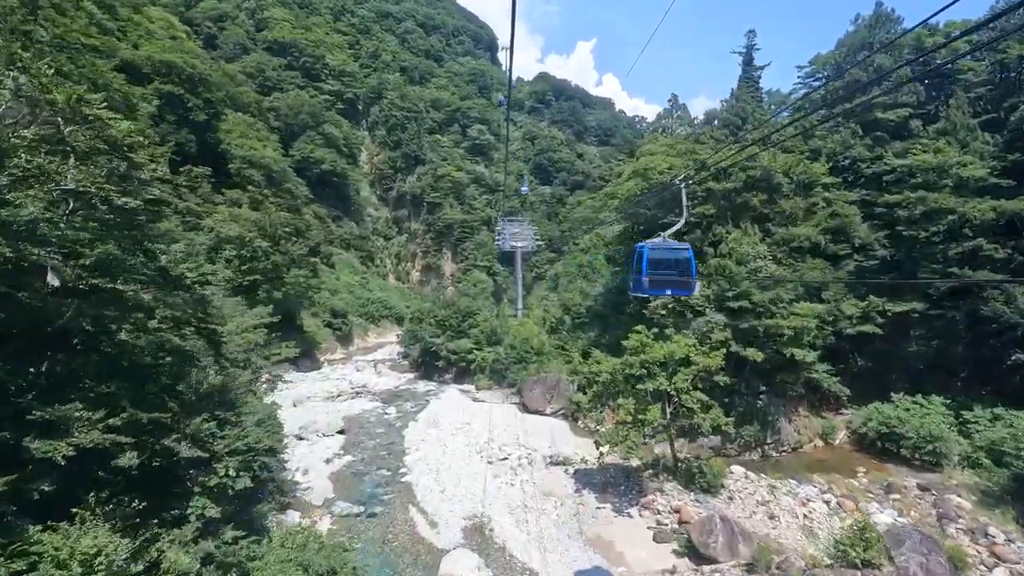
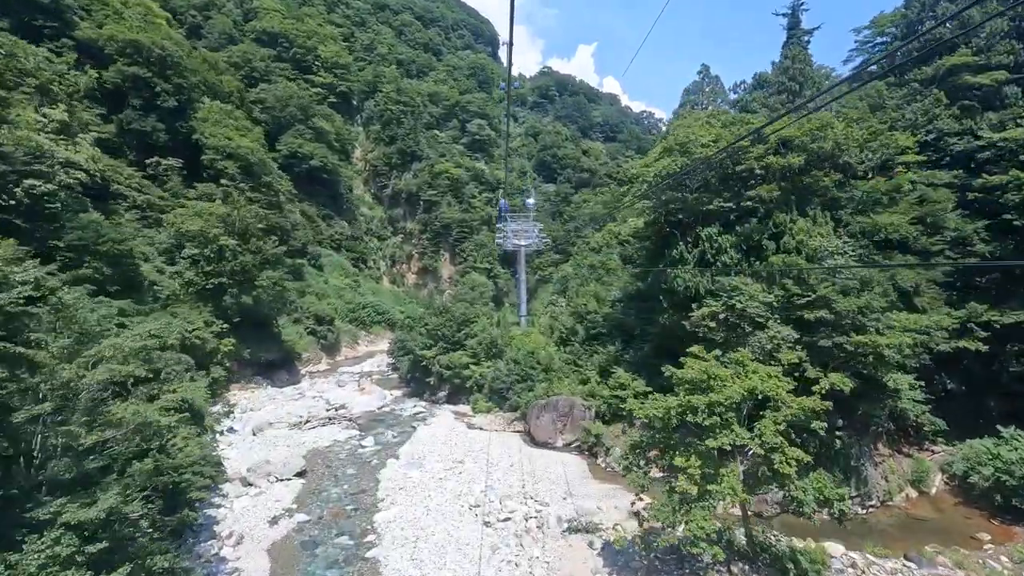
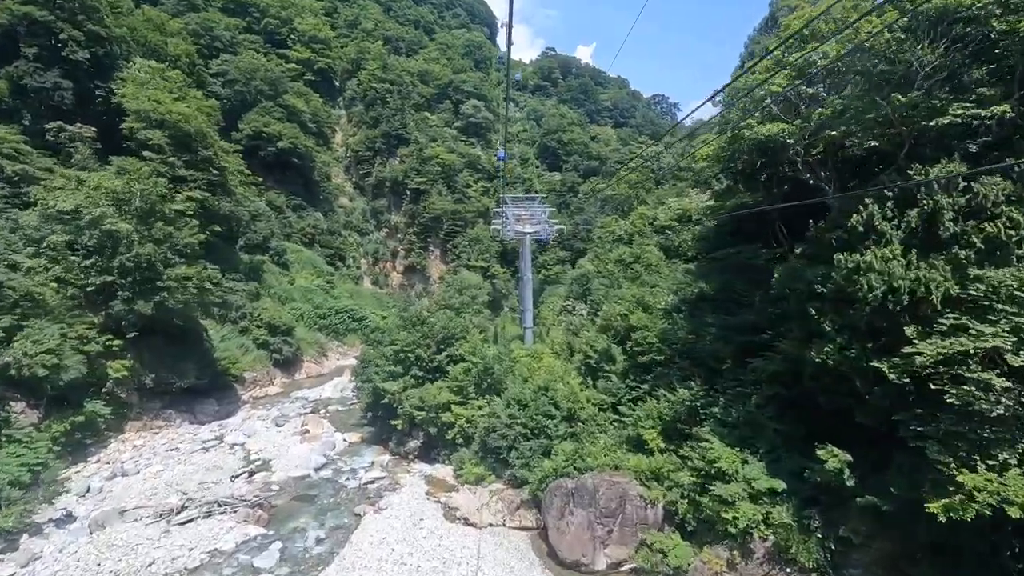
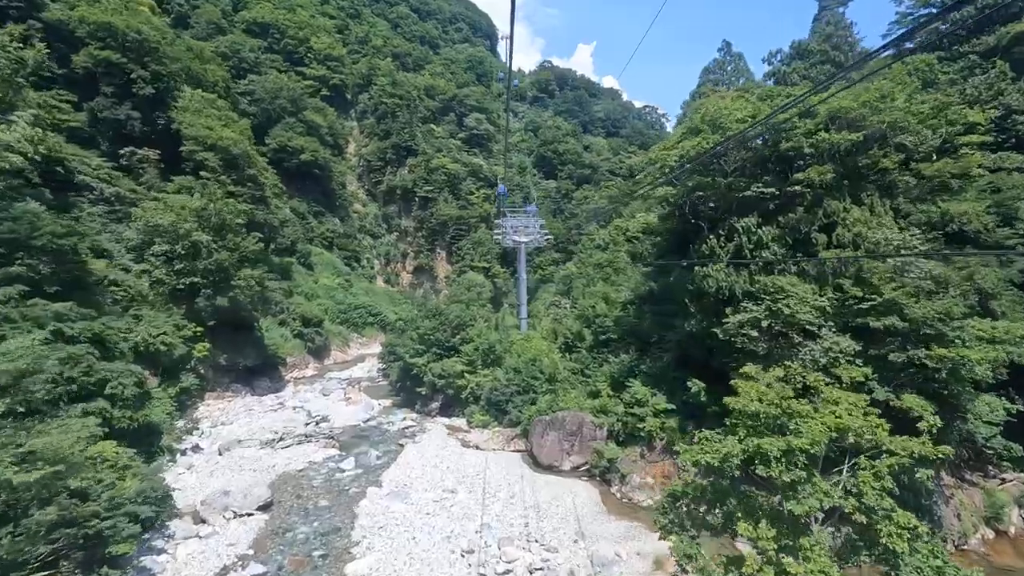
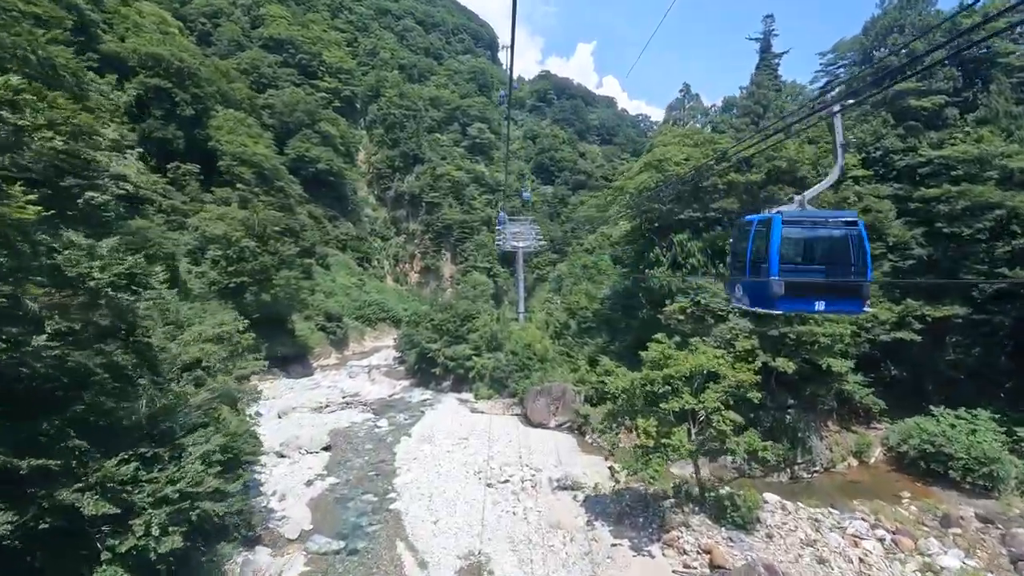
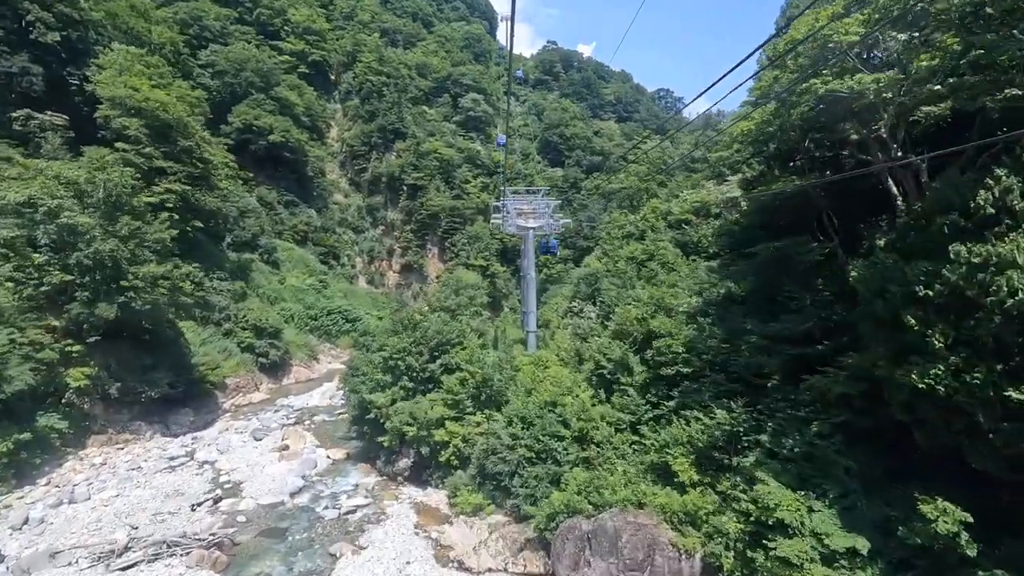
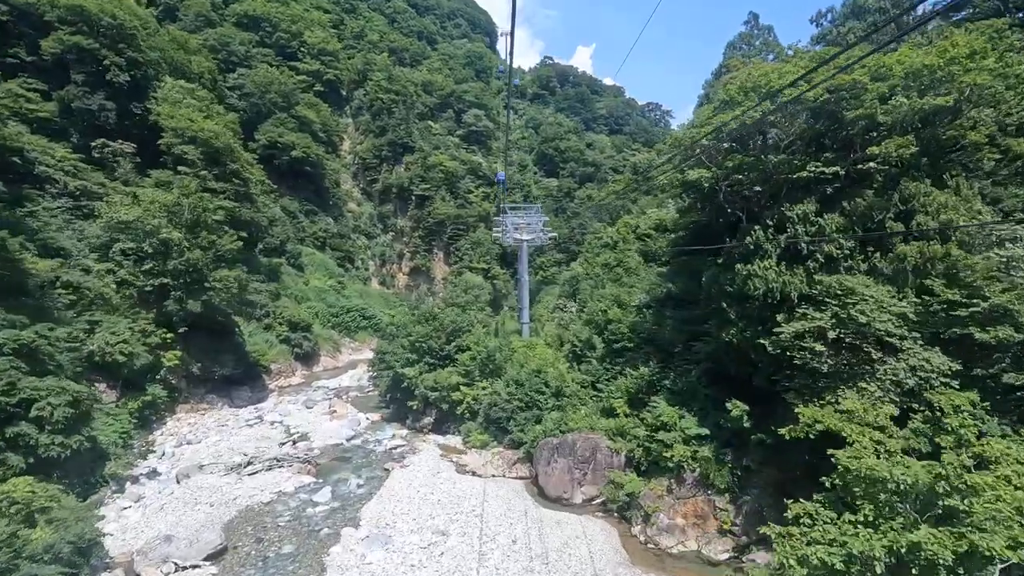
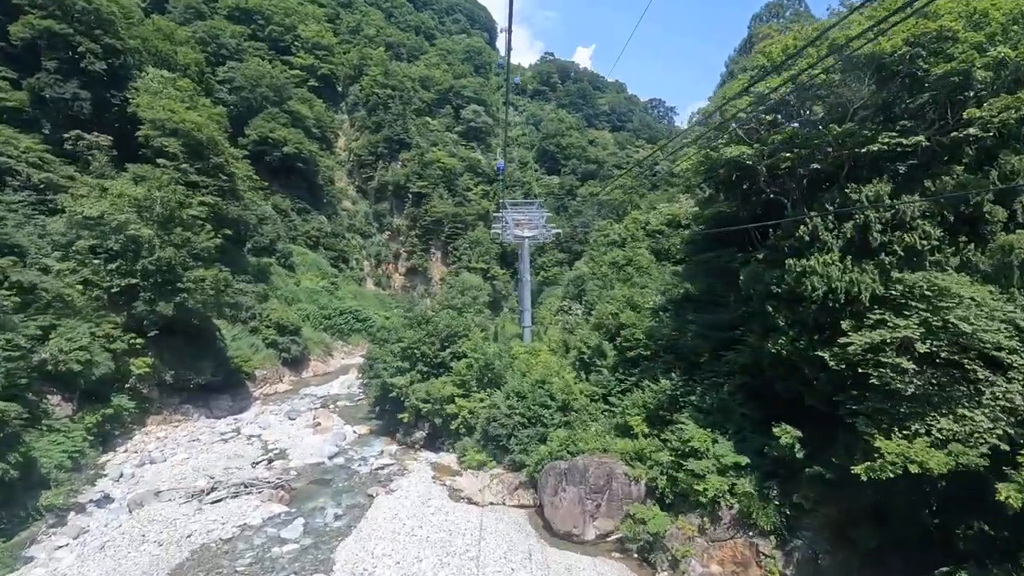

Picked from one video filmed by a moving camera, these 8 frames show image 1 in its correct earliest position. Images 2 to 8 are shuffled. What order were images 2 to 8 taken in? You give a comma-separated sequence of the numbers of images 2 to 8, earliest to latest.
5, 2, 4, 7, 8, 3, 6
